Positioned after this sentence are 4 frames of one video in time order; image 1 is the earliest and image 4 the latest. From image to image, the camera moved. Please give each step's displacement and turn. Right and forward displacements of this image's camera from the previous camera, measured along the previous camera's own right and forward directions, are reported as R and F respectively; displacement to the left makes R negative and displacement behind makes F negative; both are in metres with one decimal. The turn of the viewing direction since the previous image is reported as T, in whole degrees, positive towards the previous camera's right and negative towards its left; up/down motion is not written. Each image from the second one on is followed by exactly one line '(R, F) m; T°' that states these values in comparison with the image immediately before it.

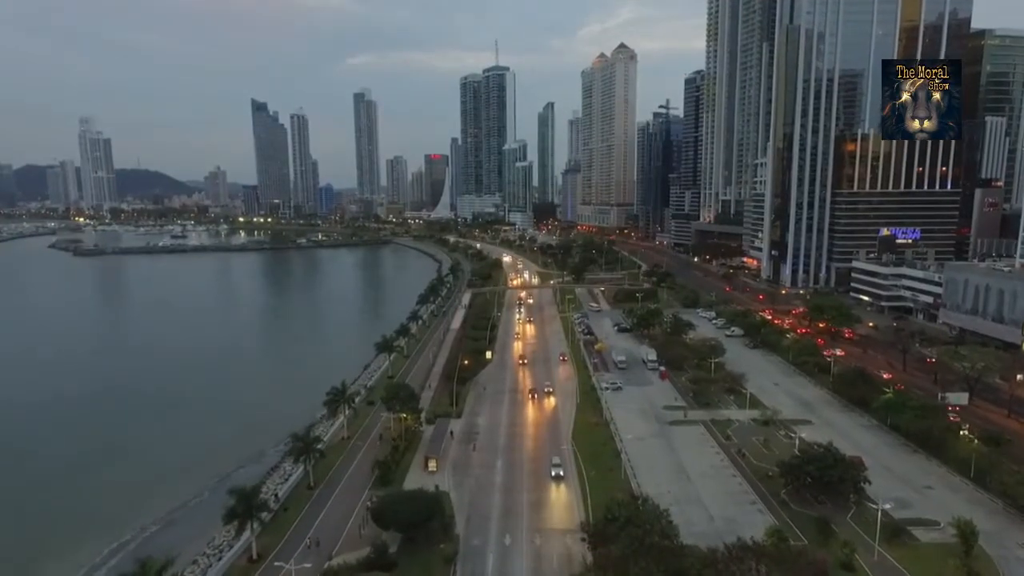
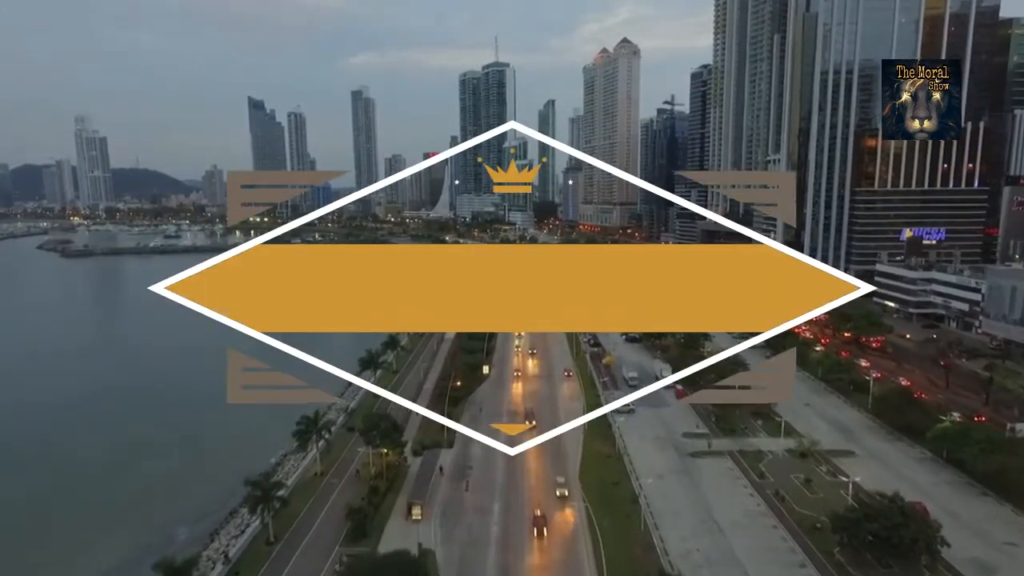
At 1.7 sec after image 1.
(0.0, +1.6) m; 0°
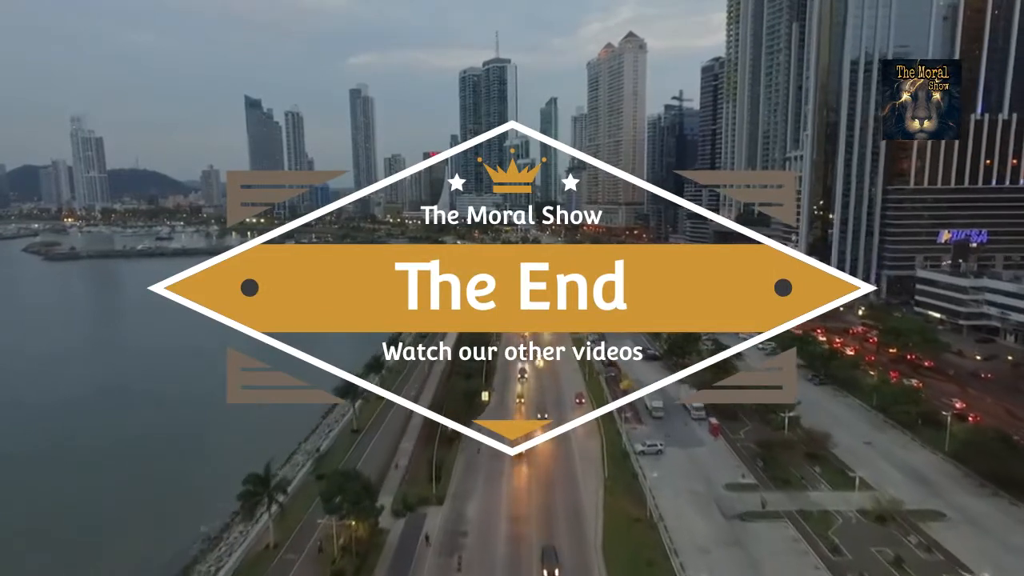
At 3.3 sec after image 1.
(0.0, +2.2) m; 0°
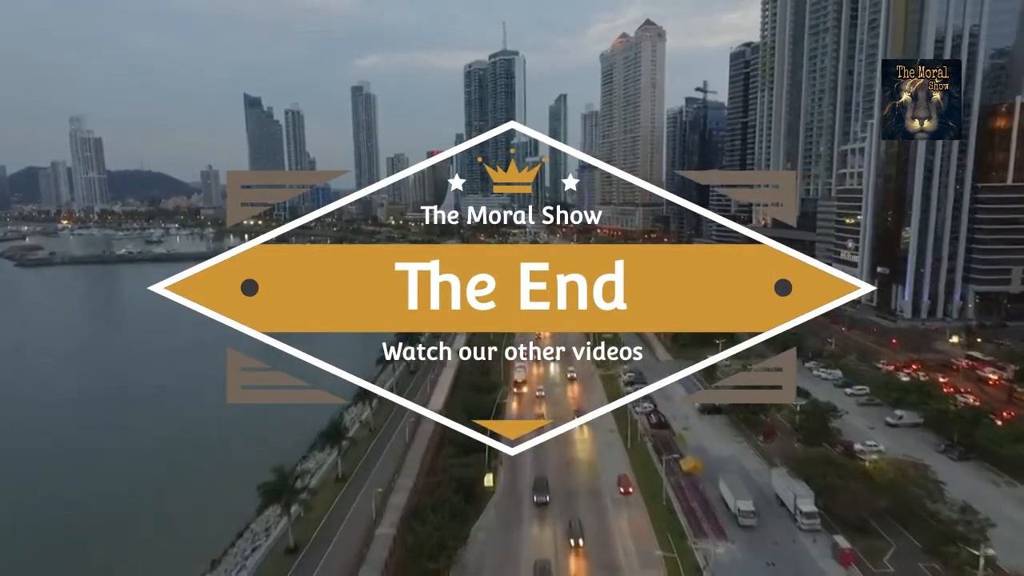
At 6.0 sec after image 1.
(-0.1, +4.1) m; -1°
